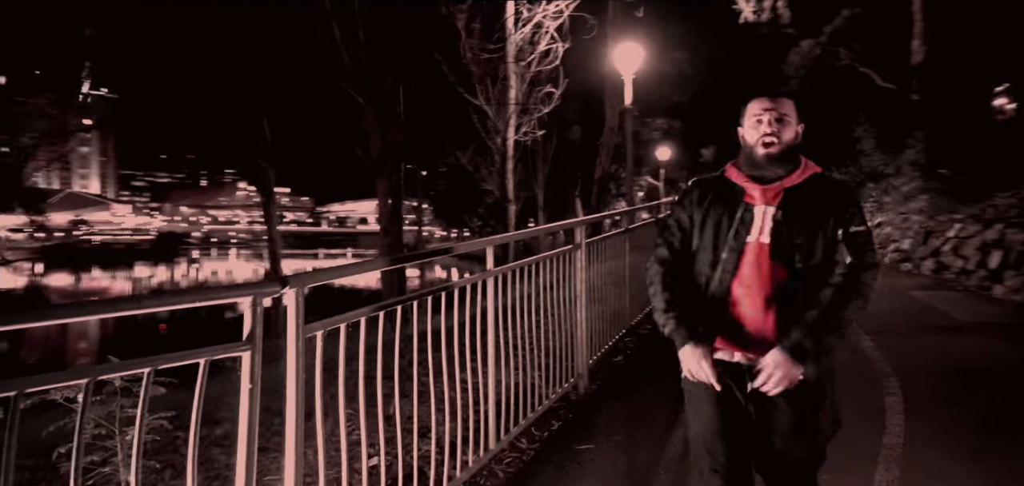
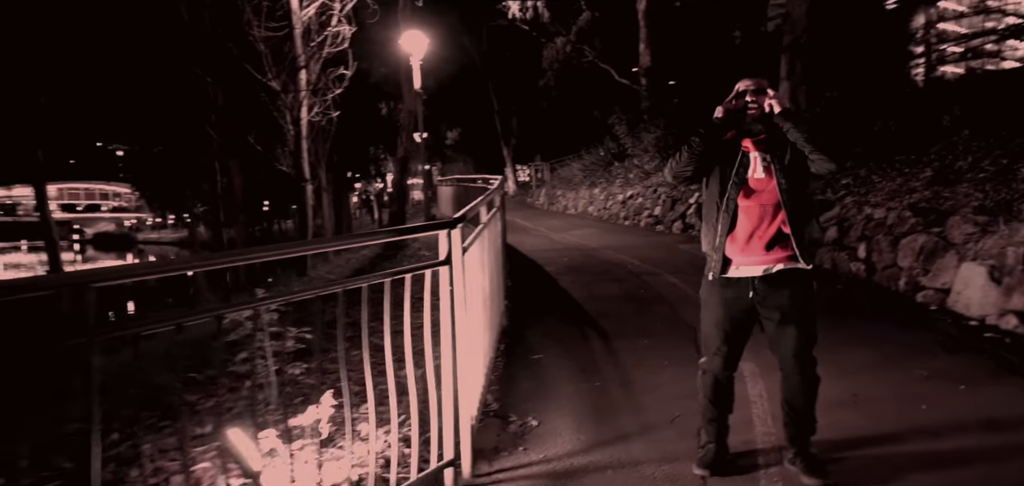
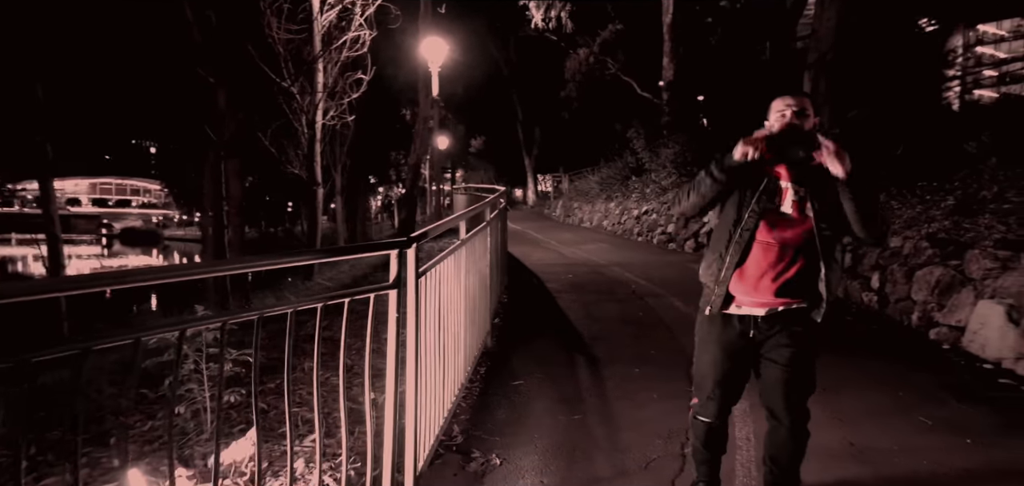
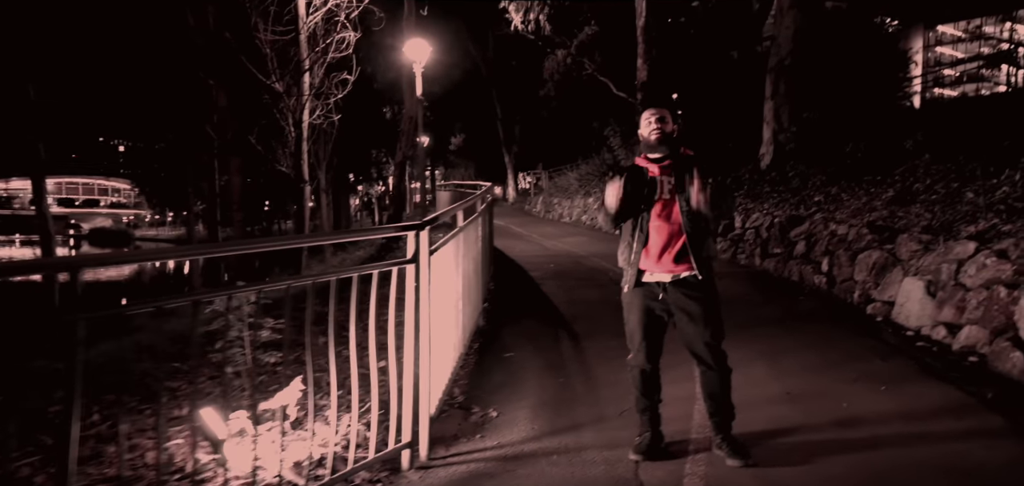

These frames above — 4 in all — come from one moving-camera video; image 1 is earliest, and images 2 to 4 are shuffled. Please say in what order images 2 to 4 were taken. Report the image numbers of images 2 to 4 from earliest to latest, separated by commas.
3, 2, 4
